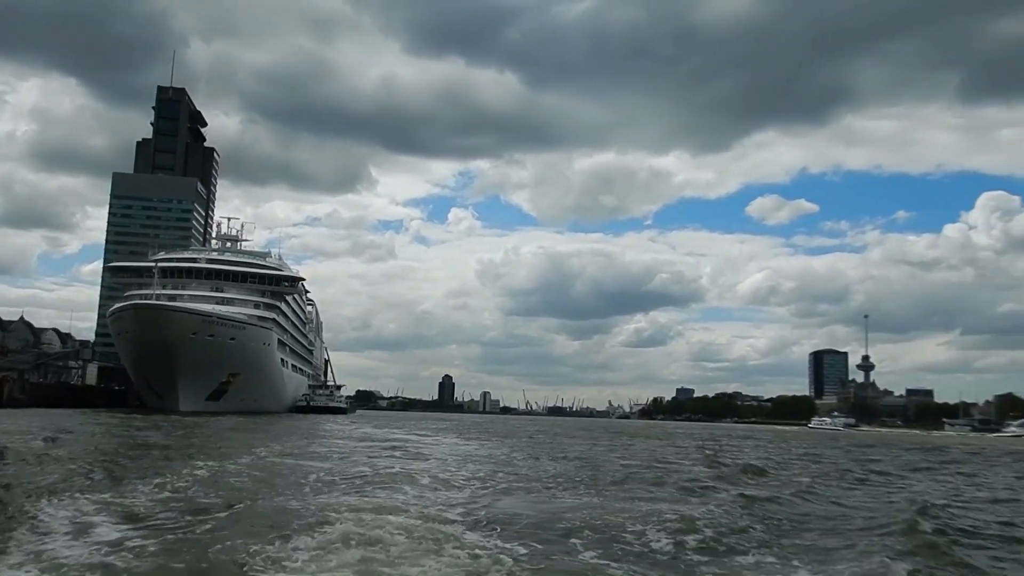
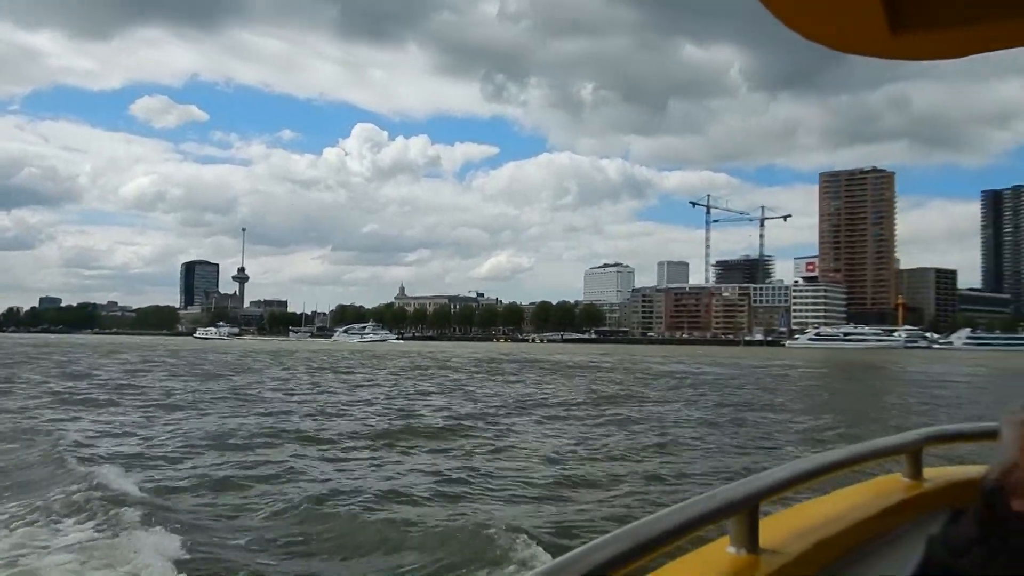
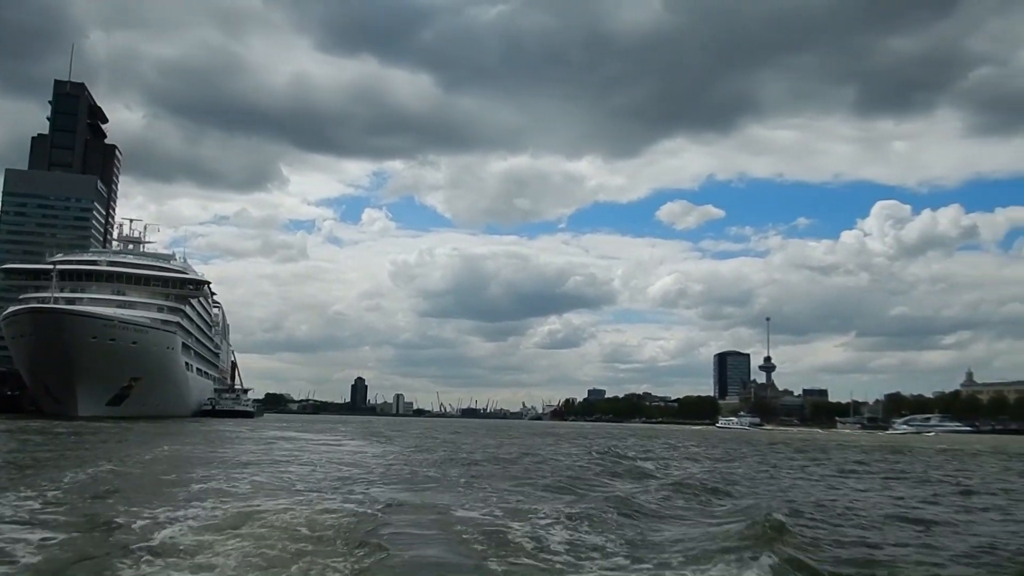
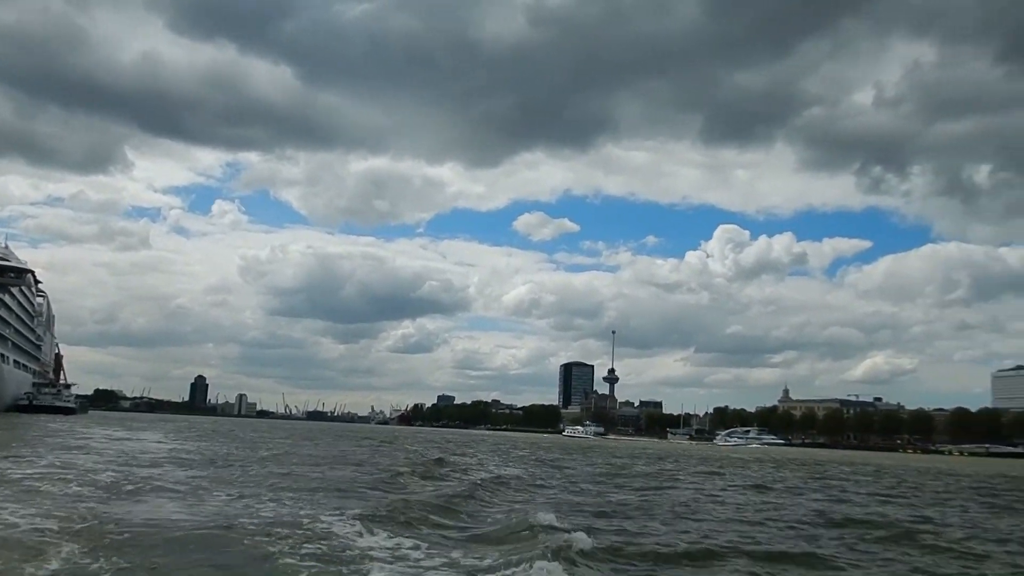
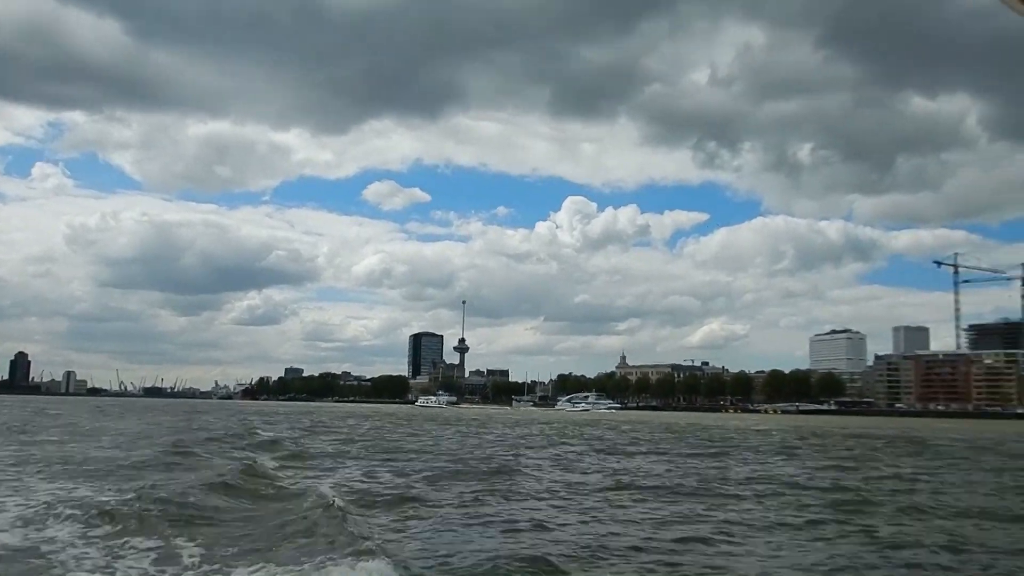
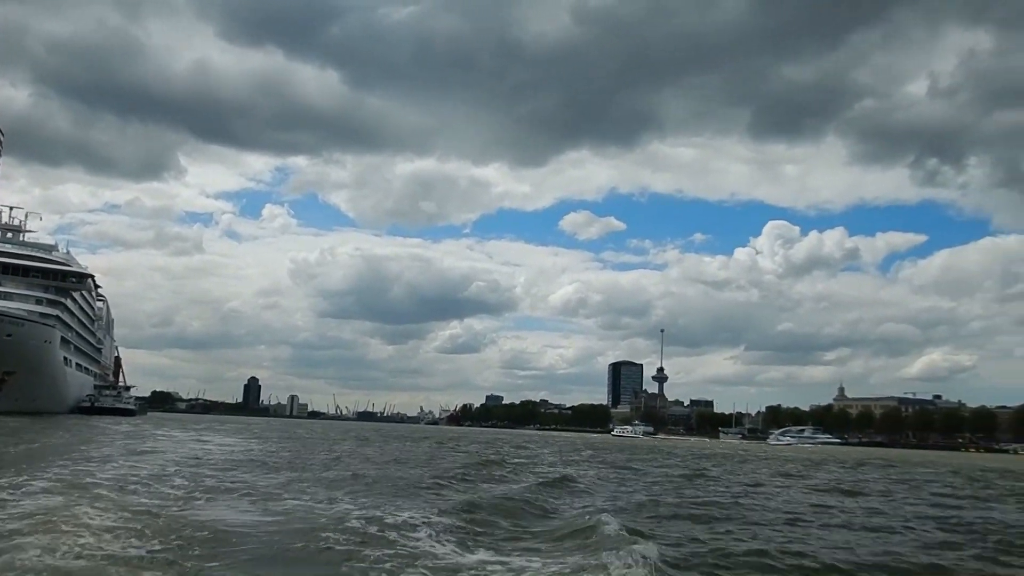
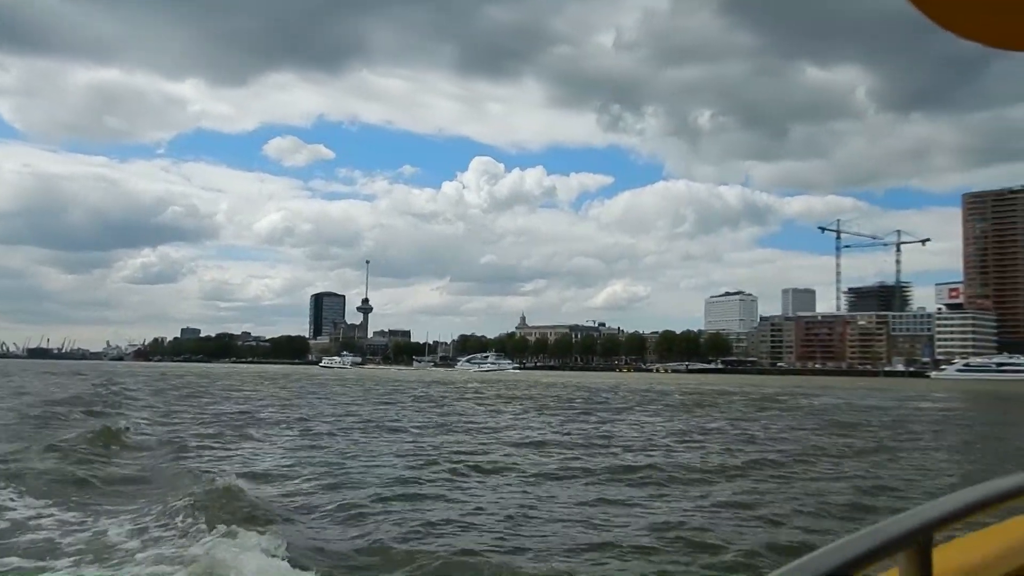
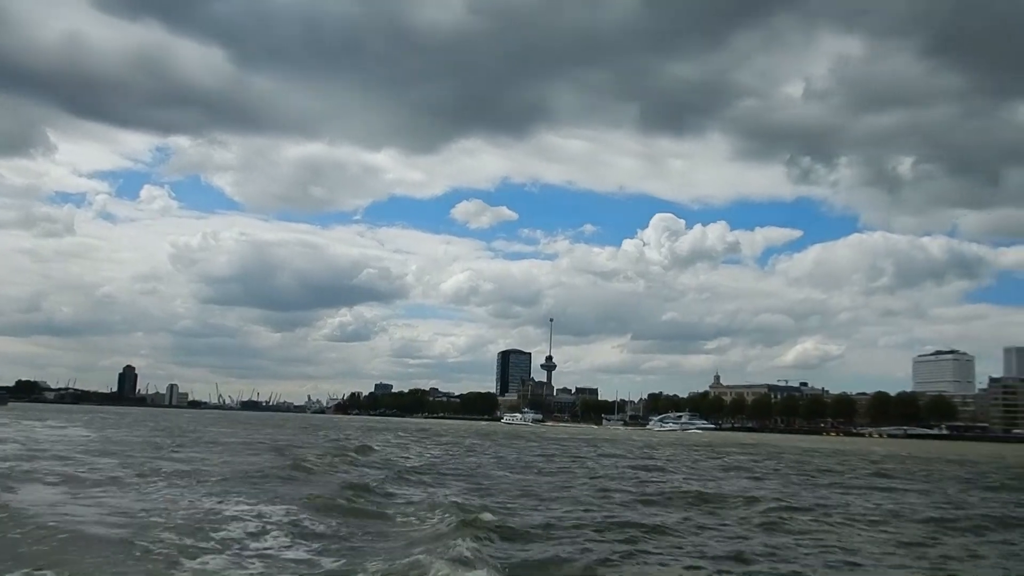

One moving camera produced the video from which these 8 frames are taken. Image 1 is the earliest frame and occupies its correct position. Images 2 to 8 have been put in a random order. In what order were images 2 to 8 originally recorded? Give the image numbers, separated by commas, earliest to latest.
3, 6, 4, 8, 5, 7, 2
